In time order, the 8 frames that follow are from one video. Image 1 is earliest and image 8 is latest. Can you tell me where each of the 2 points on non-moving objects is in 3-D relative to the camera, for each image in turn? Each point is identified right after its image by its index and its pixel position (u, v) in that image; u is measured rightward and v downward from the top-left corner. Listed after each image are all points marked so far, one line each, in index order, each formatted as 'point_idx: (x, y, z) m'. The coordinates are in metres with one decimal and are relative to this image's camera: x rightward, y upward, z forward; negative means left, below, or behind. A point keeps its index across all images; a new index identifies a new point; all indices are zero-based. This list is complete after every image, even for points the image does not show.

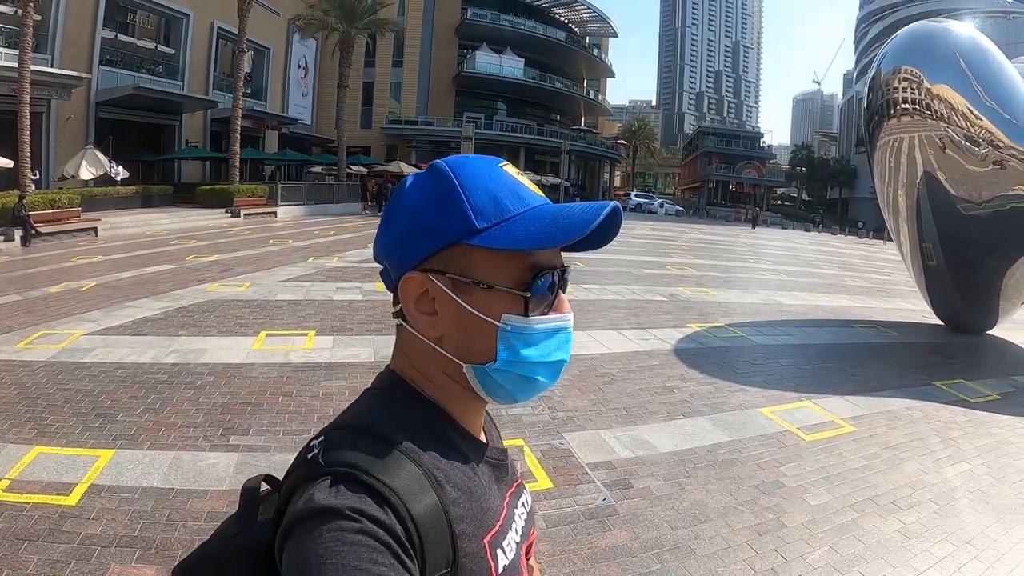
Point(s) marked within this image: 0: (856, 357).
0: (+4.6, -0.9, +7.8) m
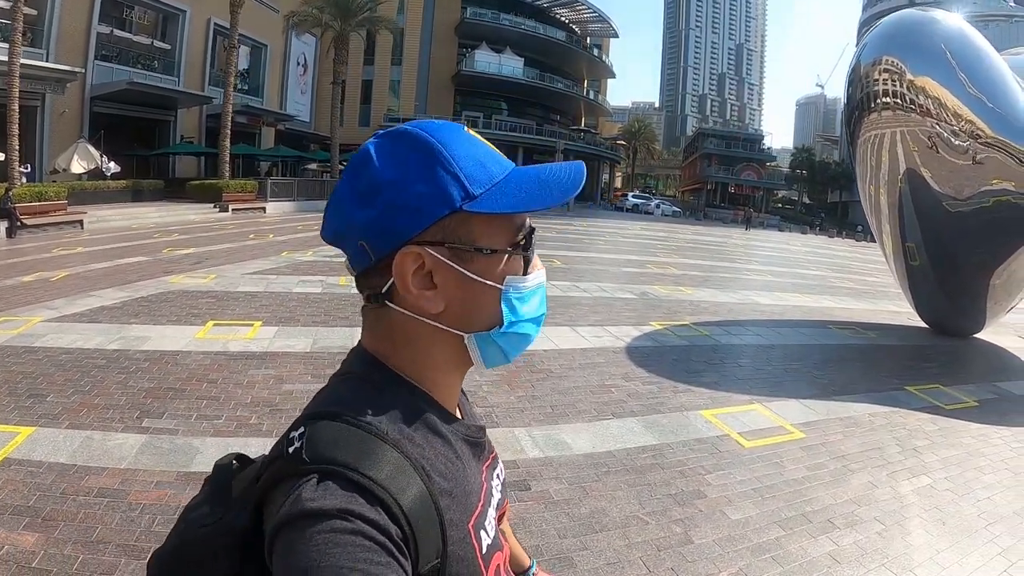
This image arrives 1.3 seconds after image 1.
0: (+3.9, -0.8, +7.2) m
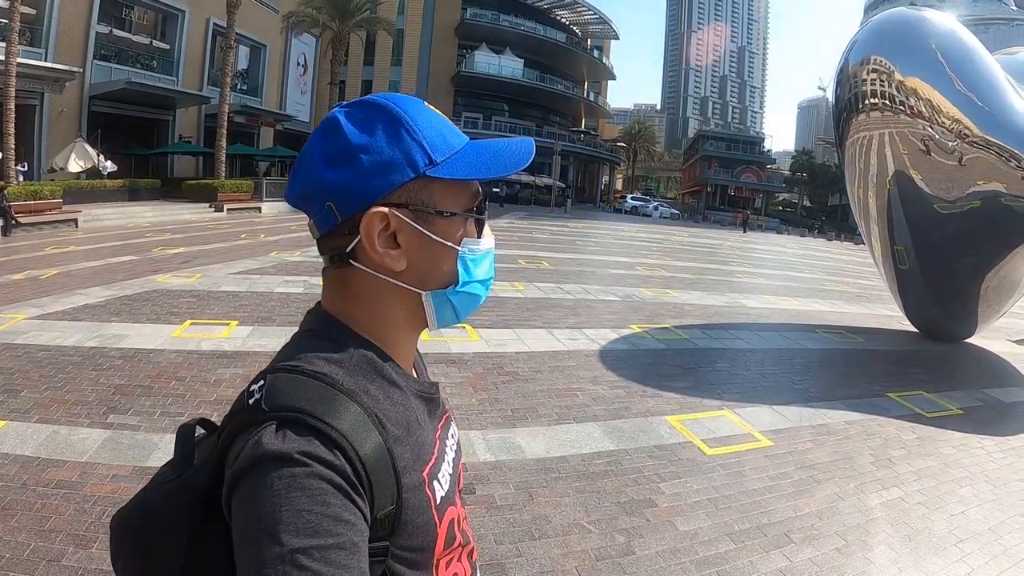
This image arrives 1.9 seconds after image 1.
0: (+3.6, -0.9, +7.0) m
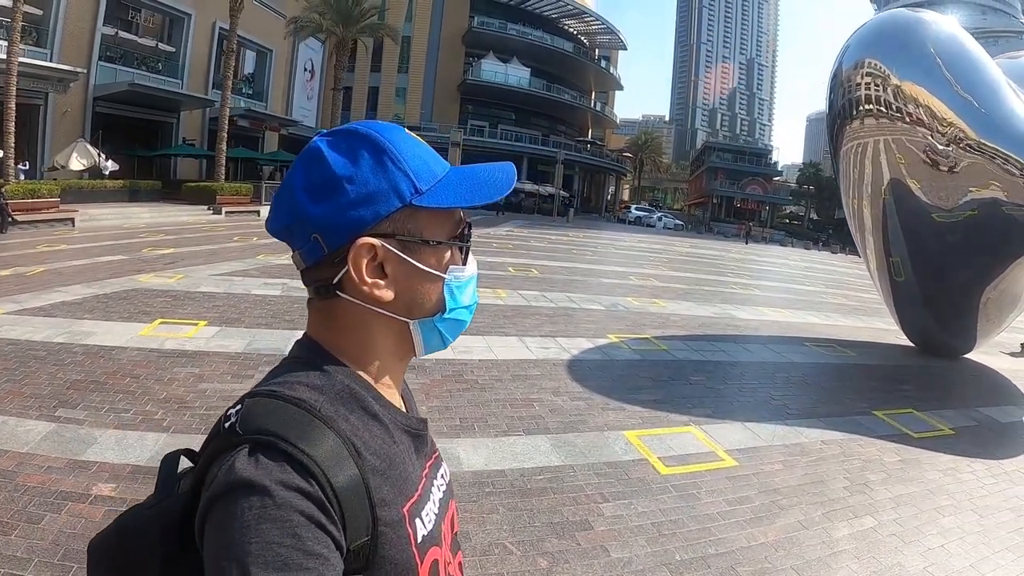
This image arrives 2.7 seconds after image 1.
0: (+3.2, -1.0, +6.5) m
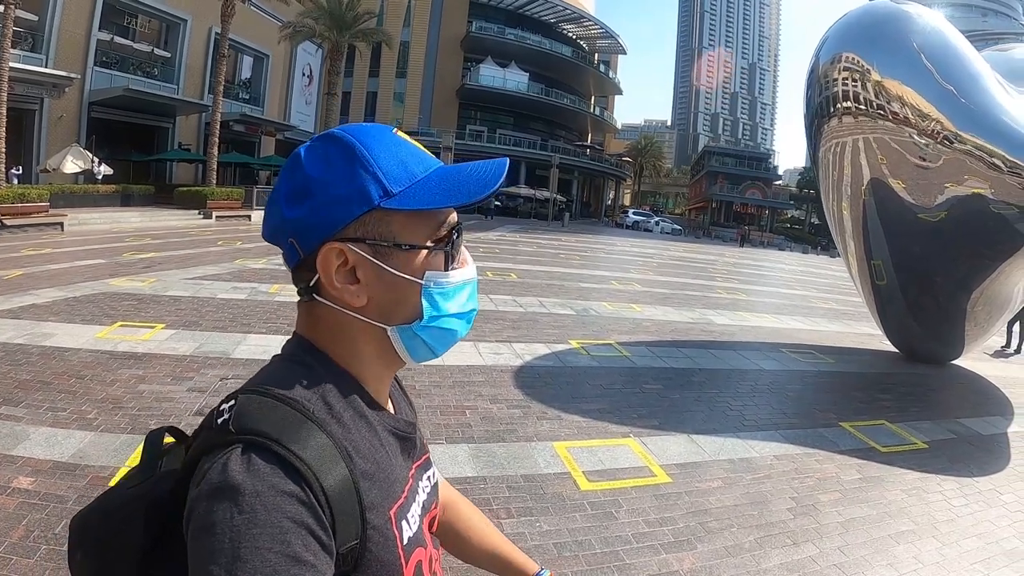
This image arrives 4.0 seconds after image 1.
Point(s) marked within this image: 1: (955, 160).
0: (+2.6, -1.0, +6.1) m
1: (+4.9, +1.4, +6.5) m
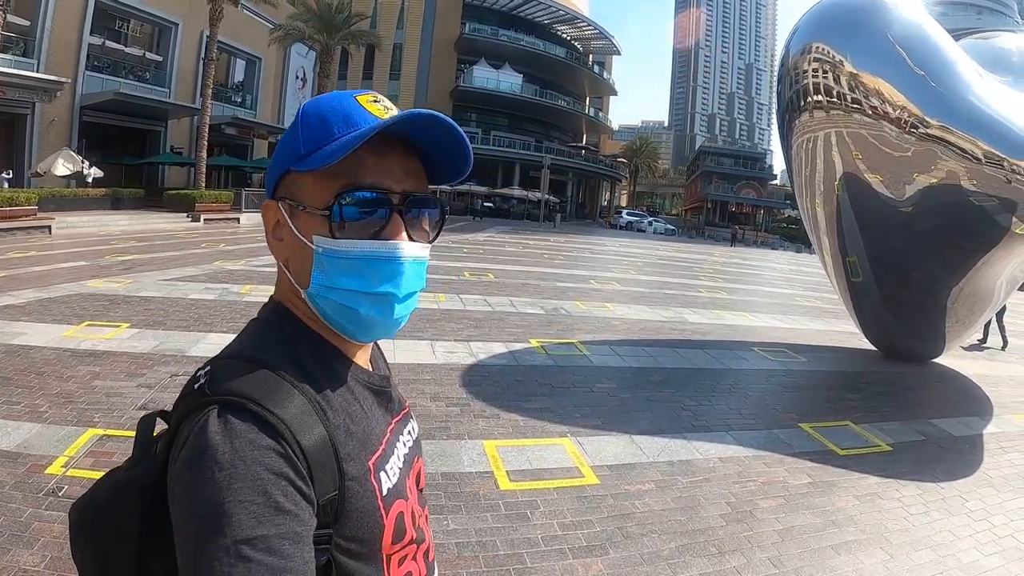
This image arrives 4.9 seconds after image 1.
0: (+2.1, -1.0, +5.8) m
1: (+4.4, +1.5, +6.2) m
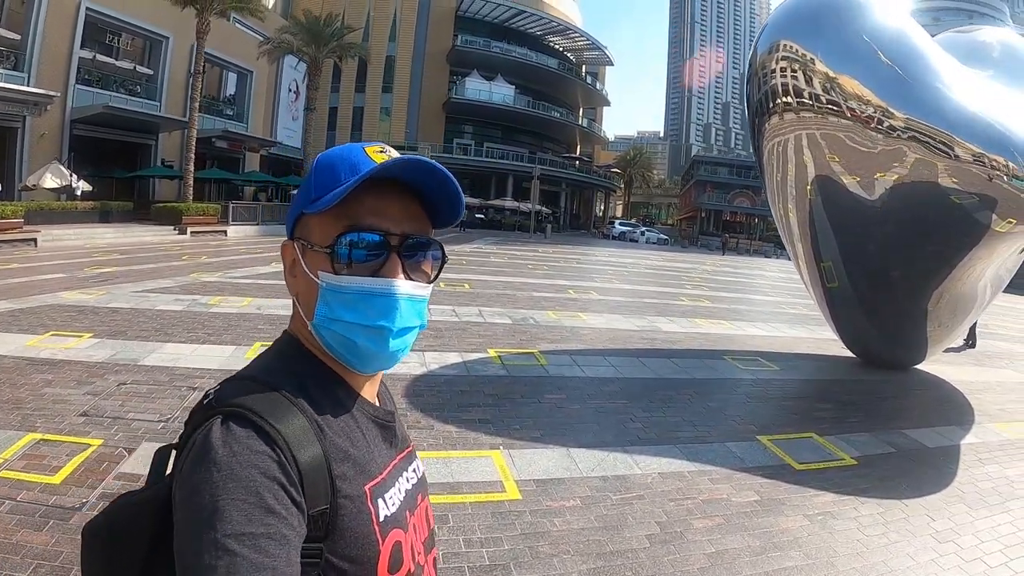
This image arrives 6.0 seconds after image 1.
0: (+1.6, -1.0, +5.5) m
1: (+3.9, +1.5, +5.9) m
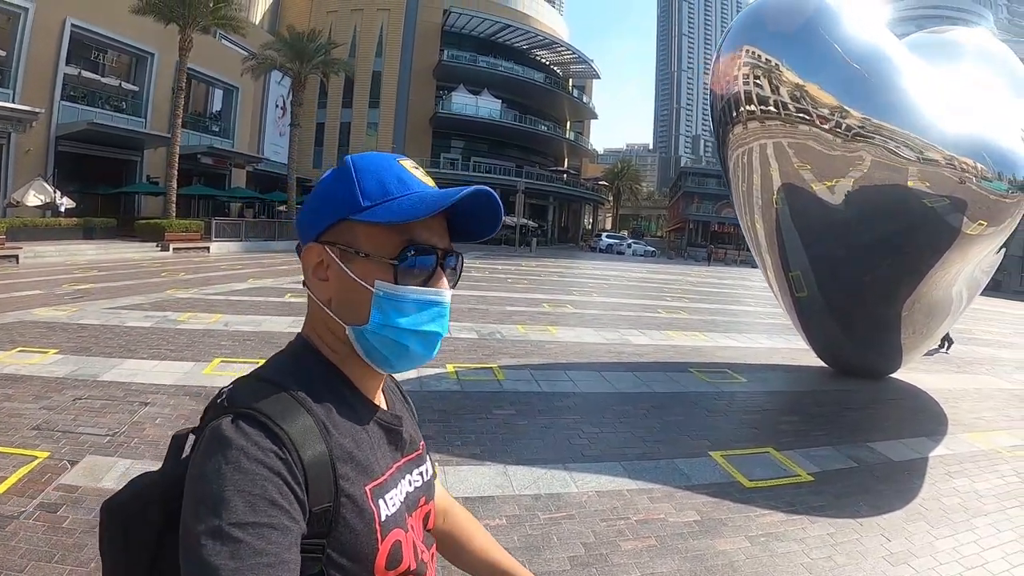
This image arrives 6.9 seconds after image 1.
0: (+1.2, -1.1, +5.2) m
1: (+3.5, +1.4, +5.8) m
